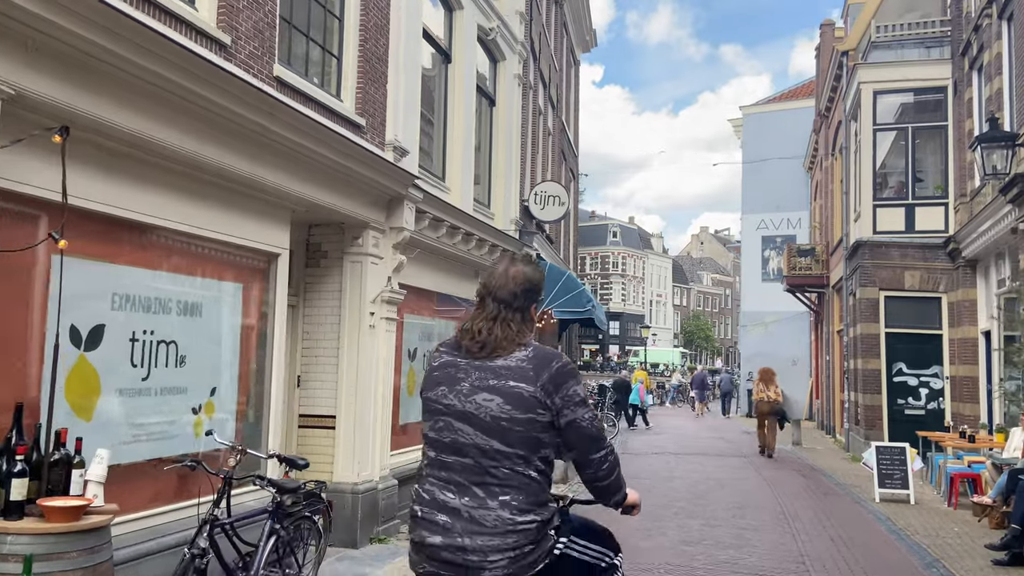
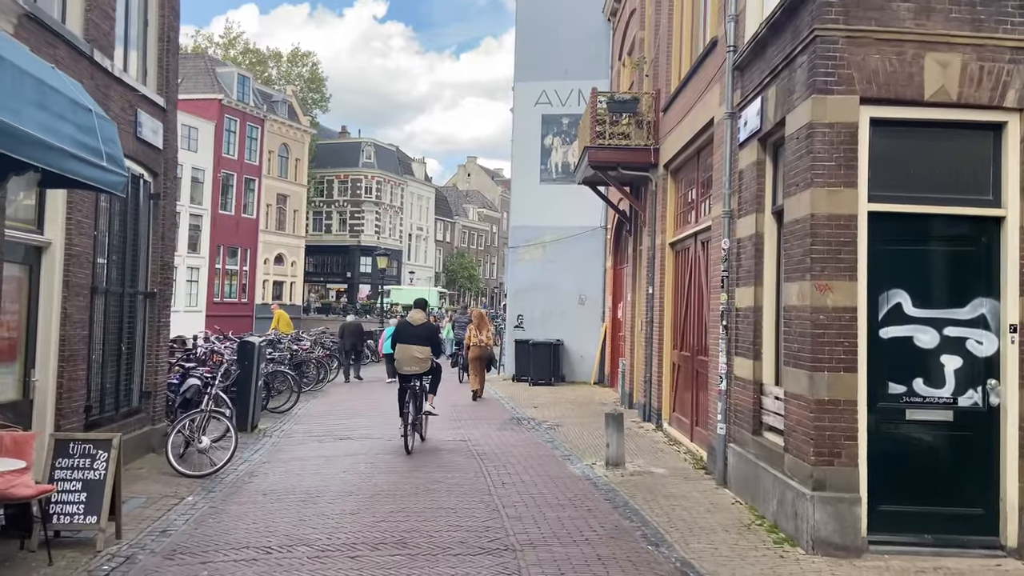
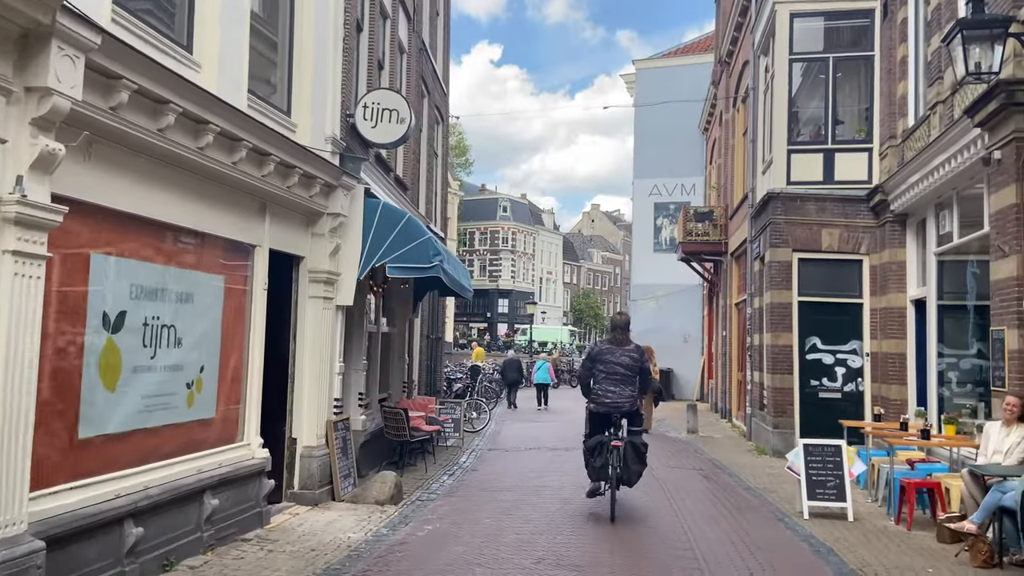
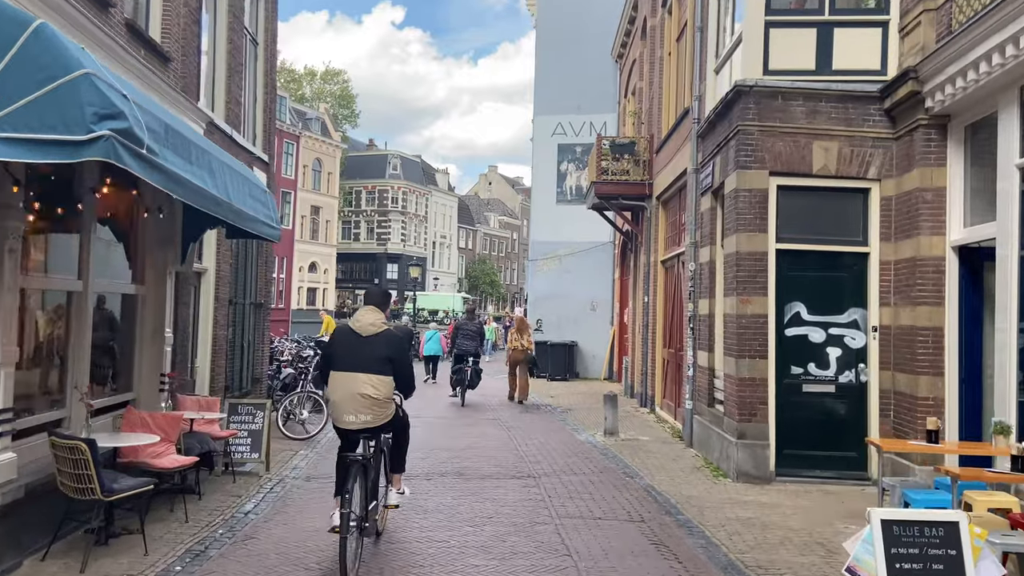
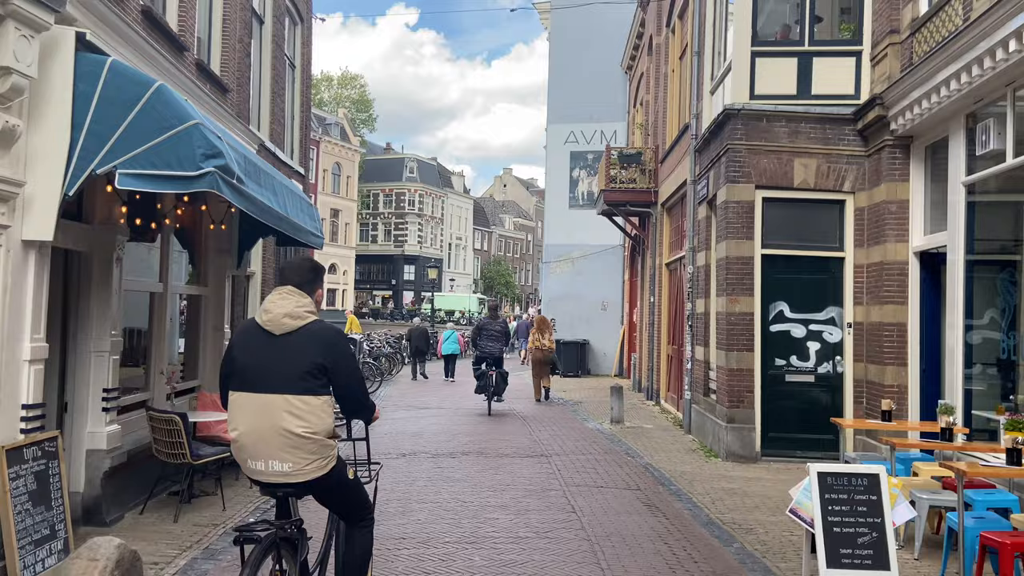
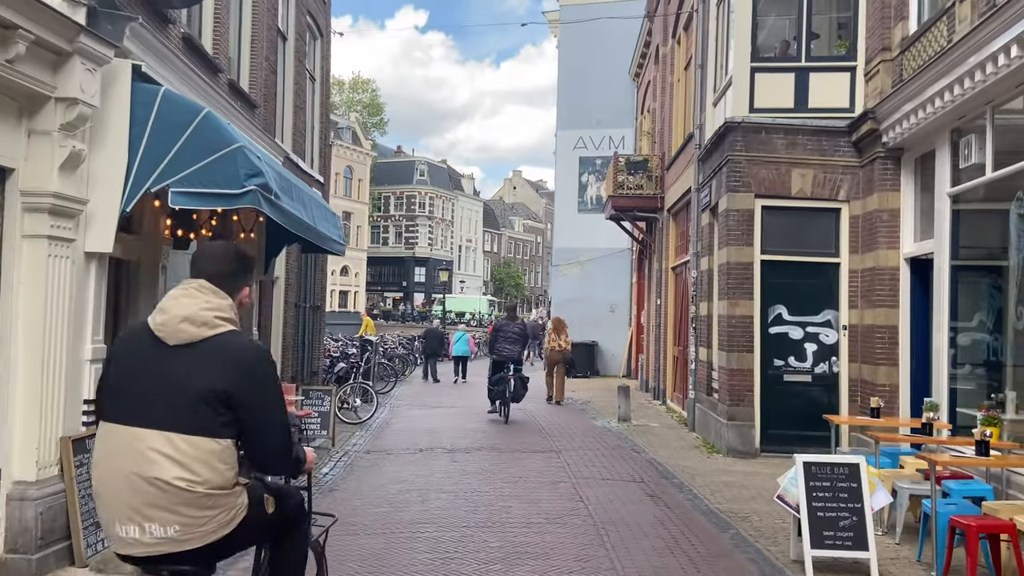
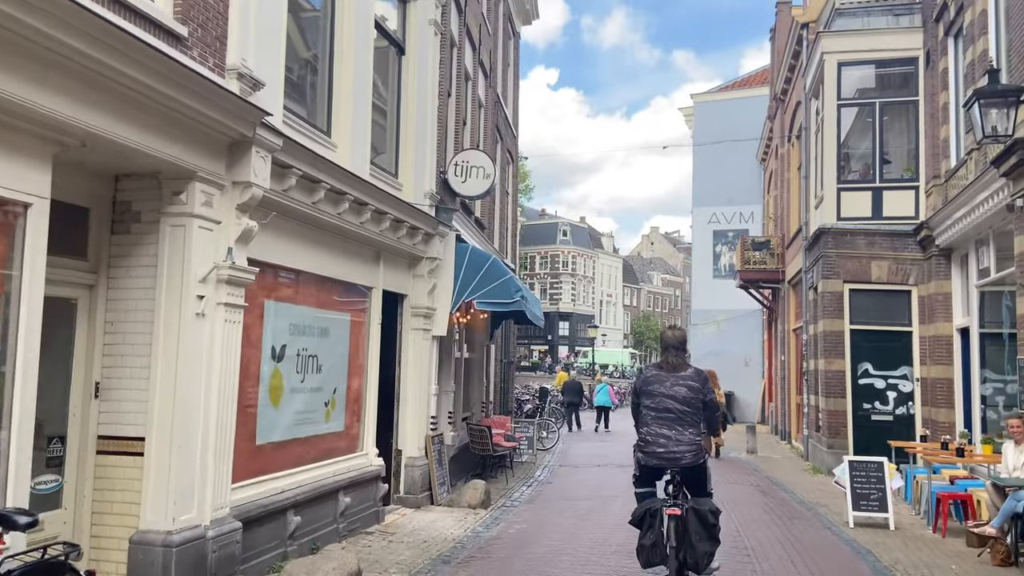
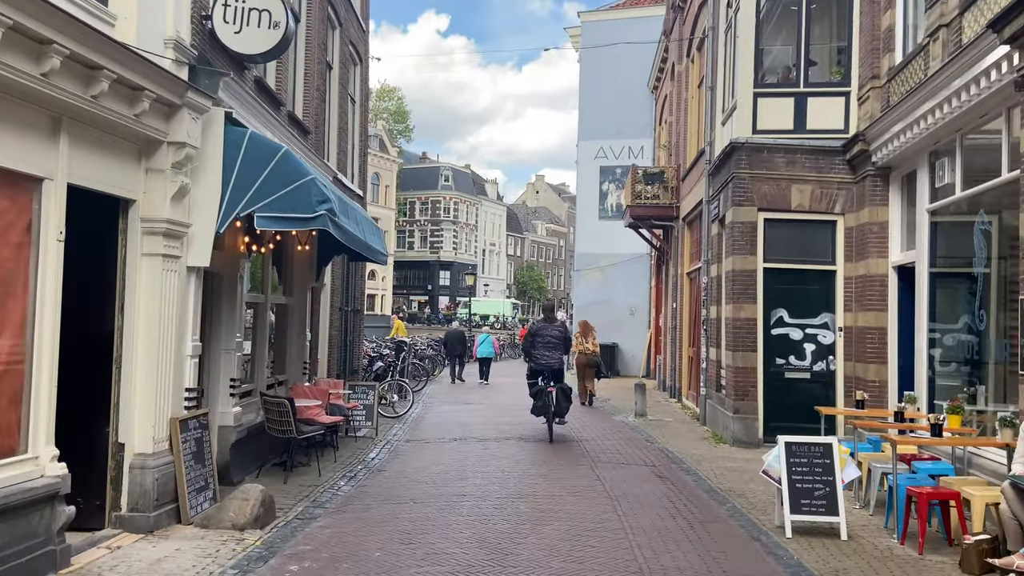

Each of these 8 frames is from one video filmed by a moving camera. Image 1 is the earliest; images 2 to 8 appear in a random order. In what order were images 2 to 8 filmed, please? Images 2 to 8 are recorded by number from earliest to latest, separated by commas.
7, 3, 8, 6, 5, 4, 2
